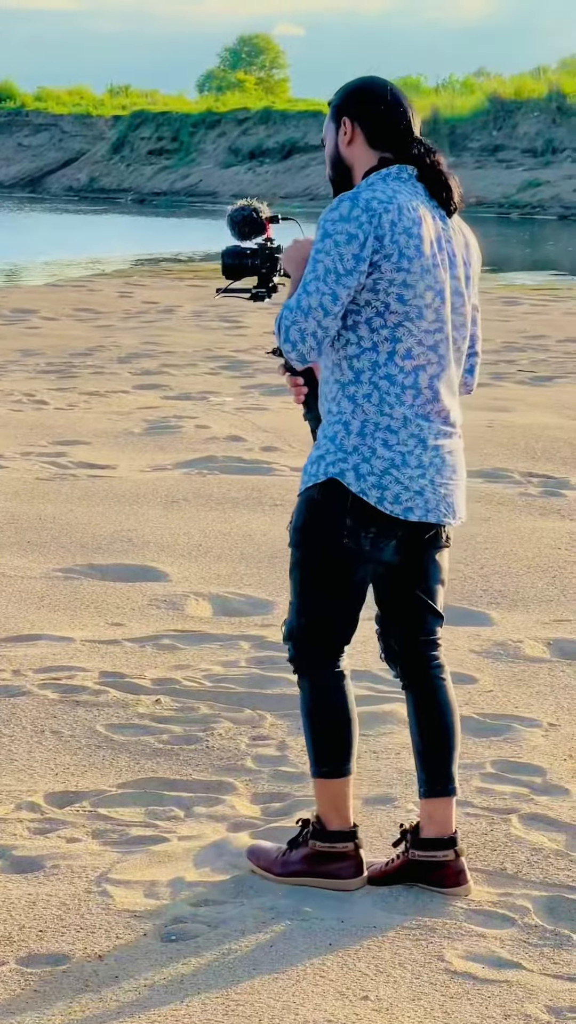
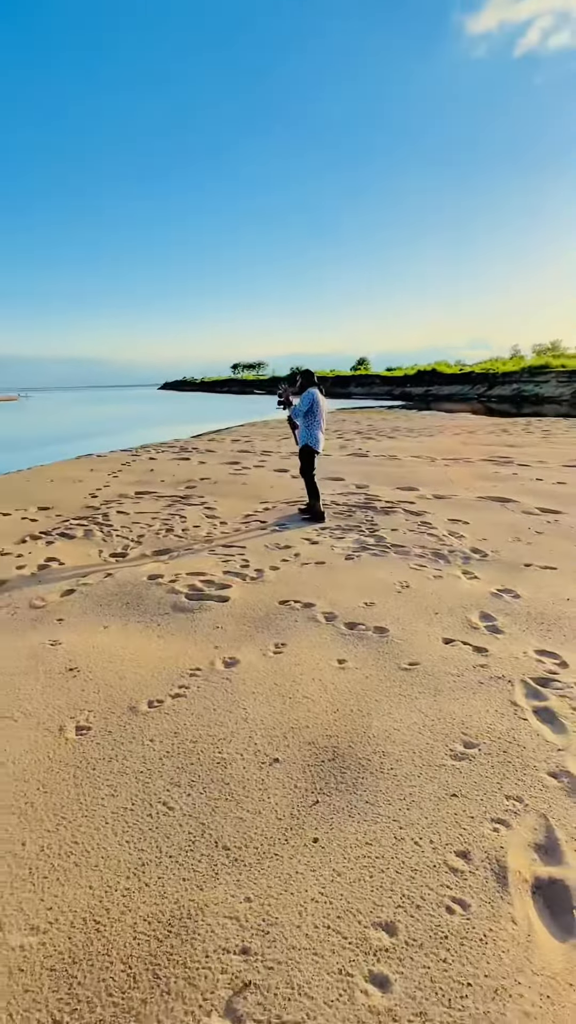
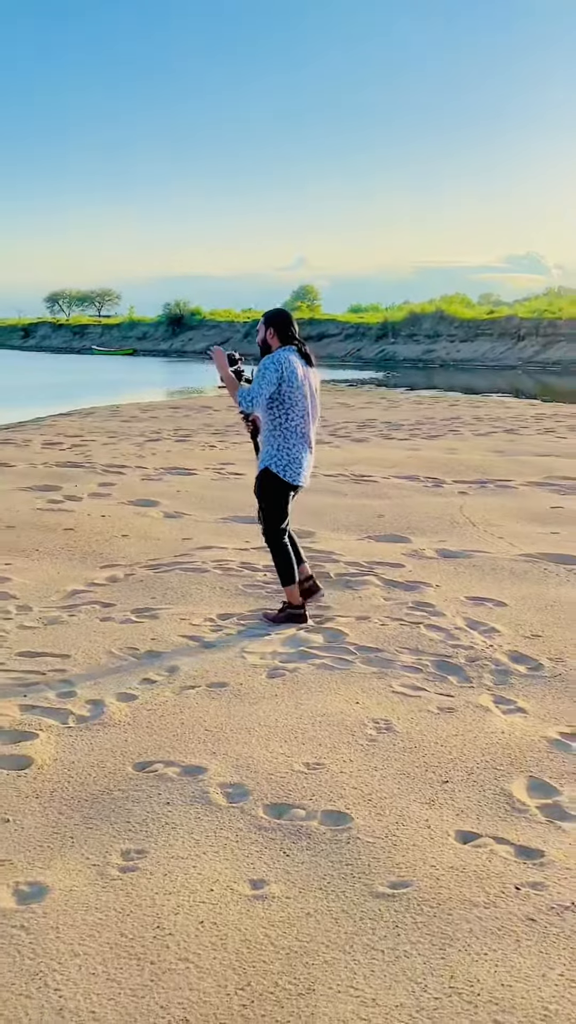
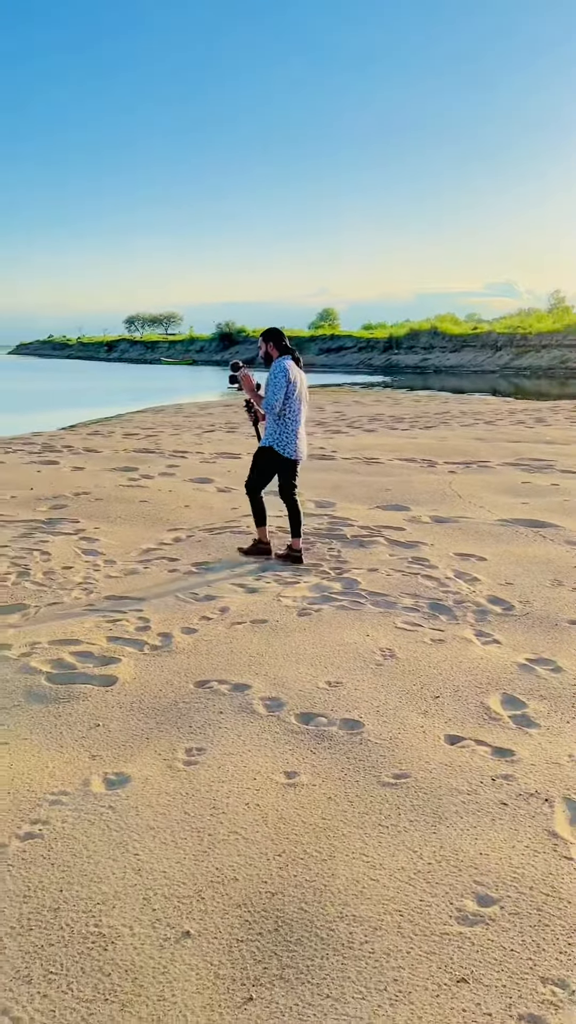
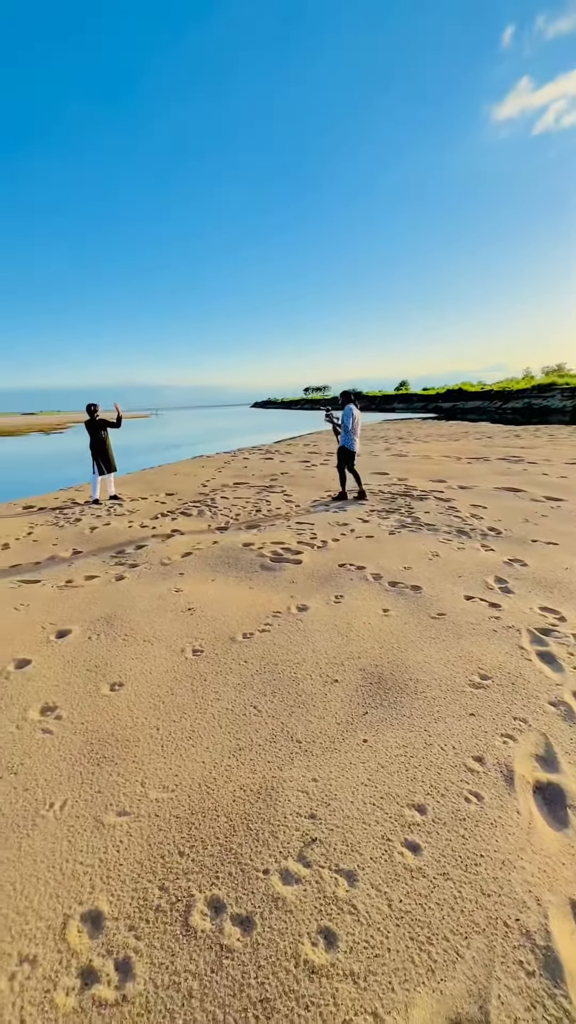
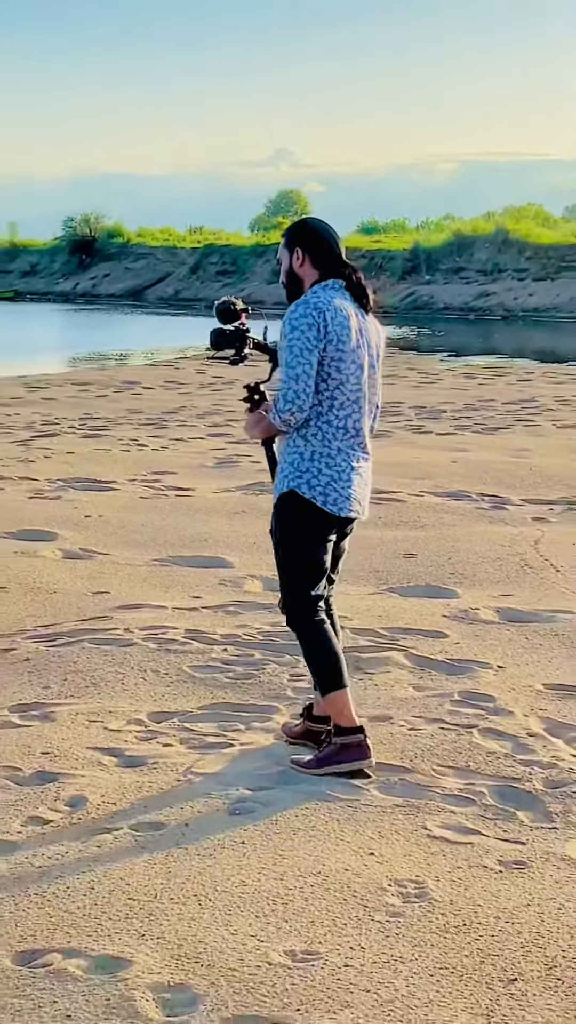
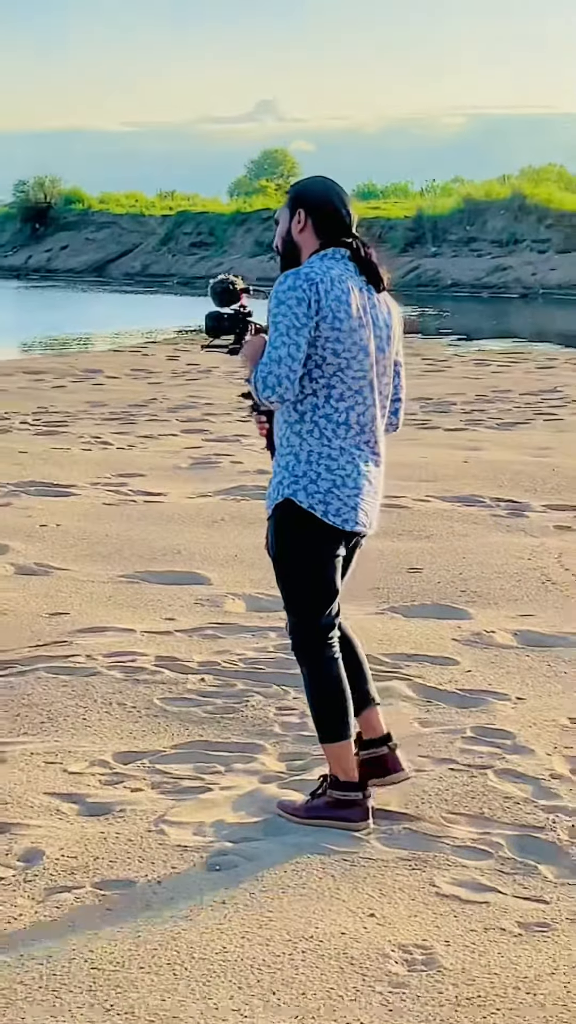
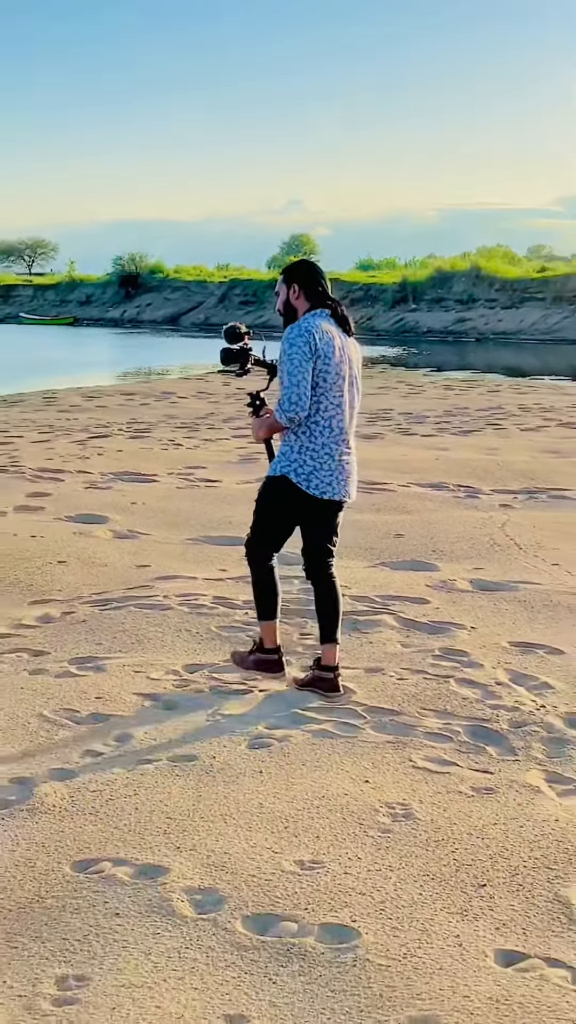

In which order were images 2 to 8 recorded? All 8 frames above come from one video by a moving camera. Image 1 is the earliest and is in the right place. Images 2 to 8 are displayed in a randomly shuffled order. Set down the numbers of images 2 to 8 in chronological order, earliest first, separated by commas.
7, 6, 8, 3, 4, 2, 5
